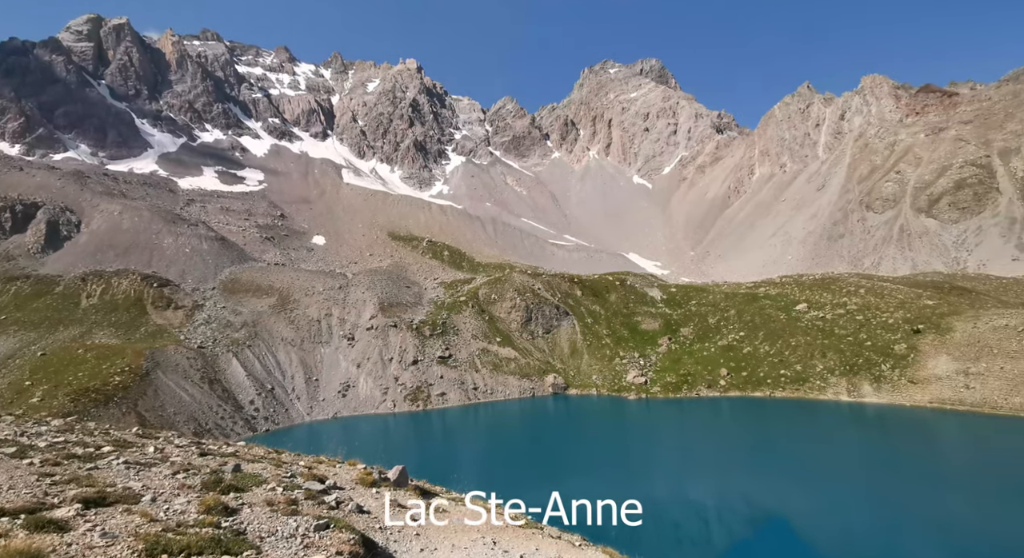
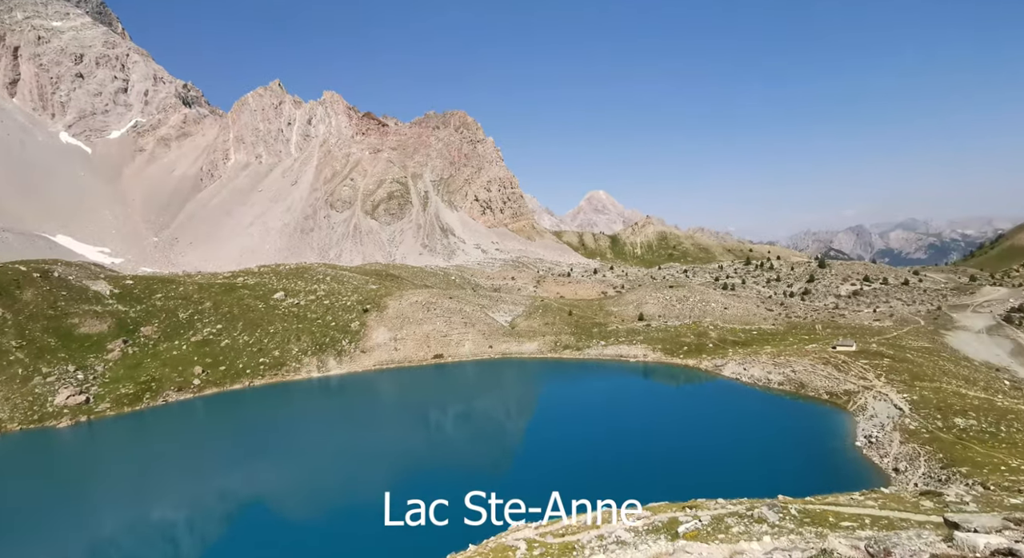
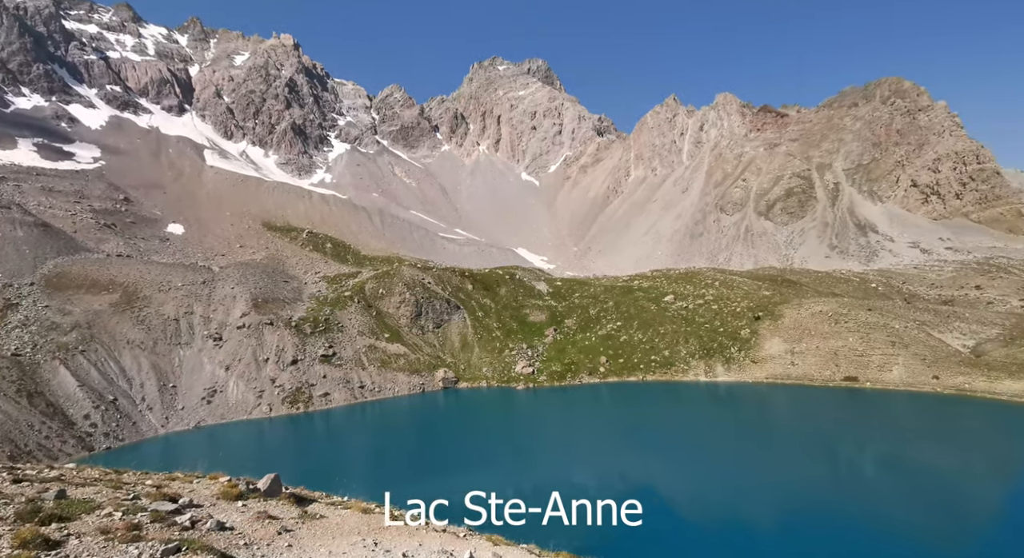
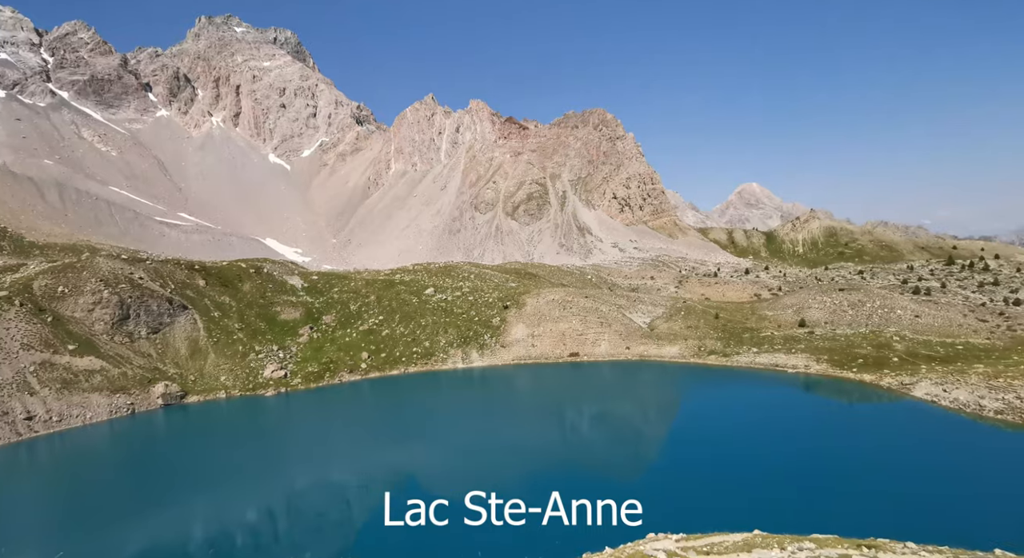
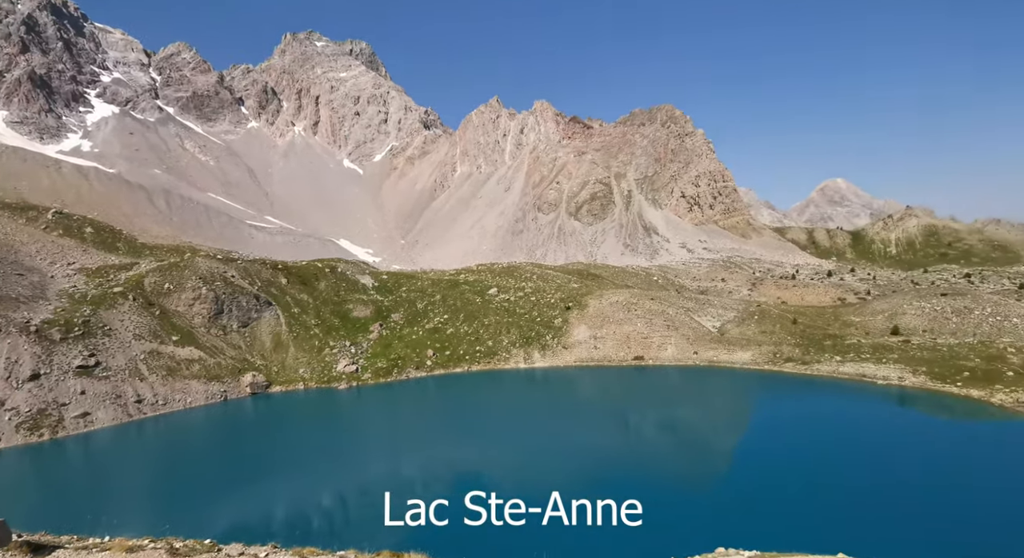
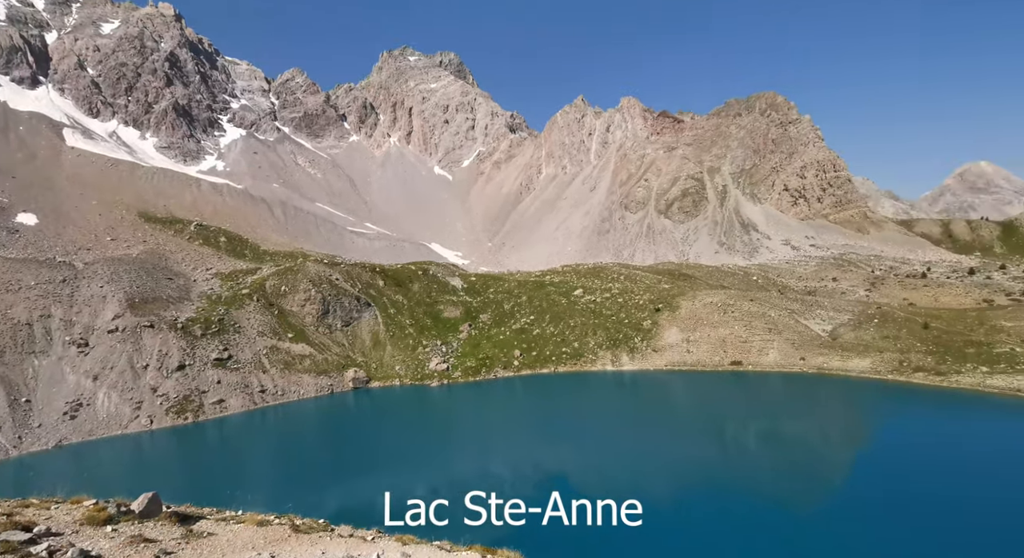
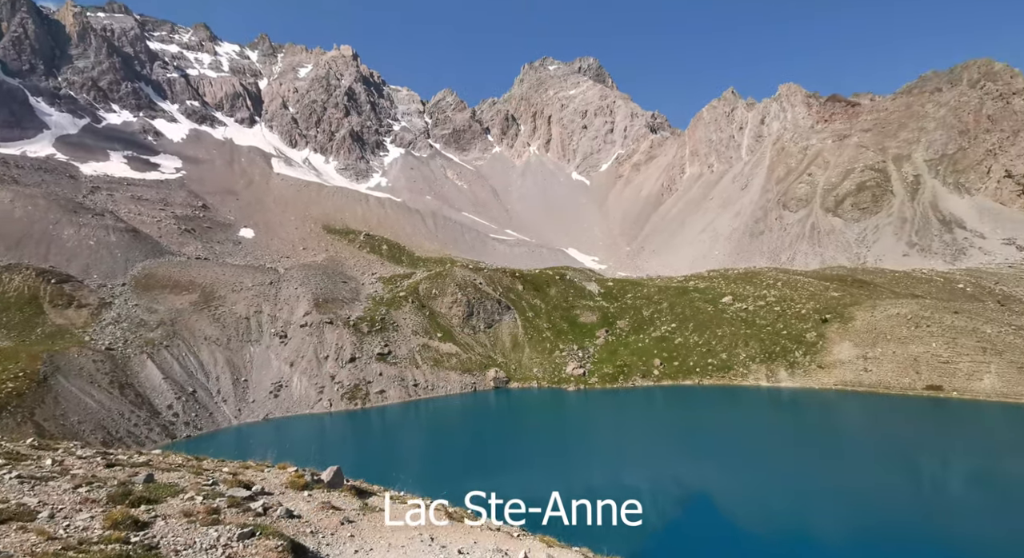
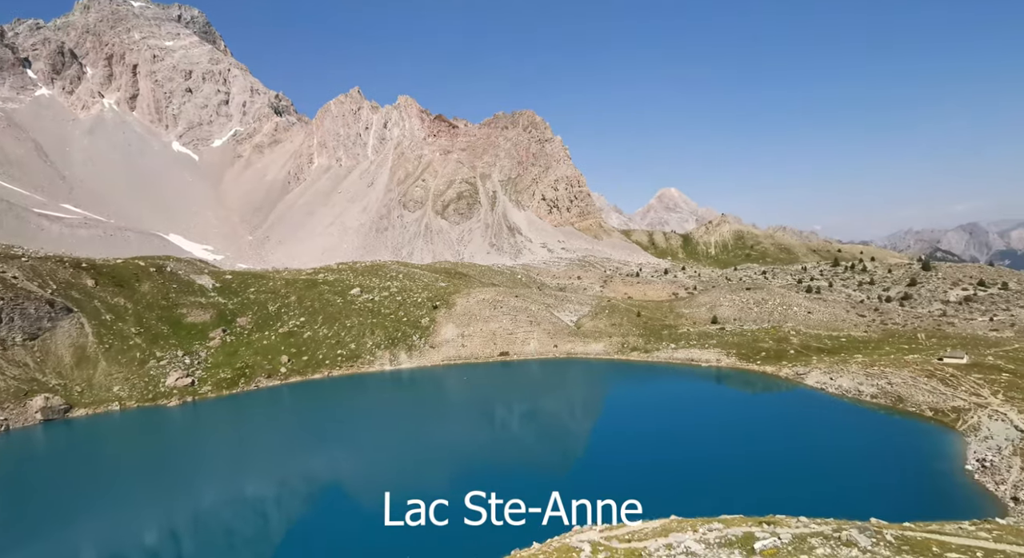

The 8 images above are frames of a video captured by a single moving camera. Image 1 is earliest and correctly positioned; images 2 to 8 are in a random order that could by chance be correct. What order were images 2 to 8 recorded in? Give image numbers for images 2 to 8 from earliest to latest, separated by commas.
7, 3, 6, 5, 4, 8, 2
